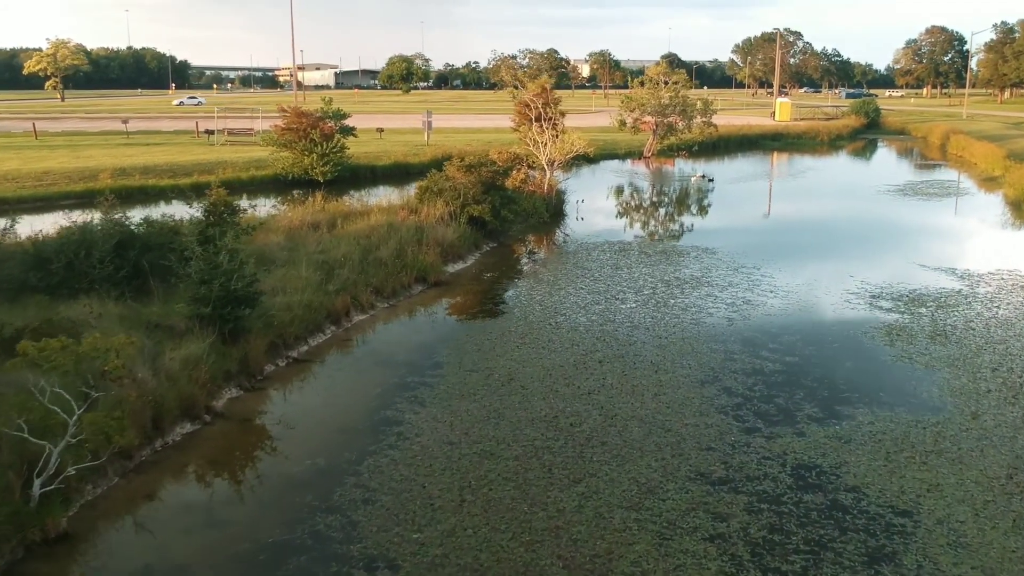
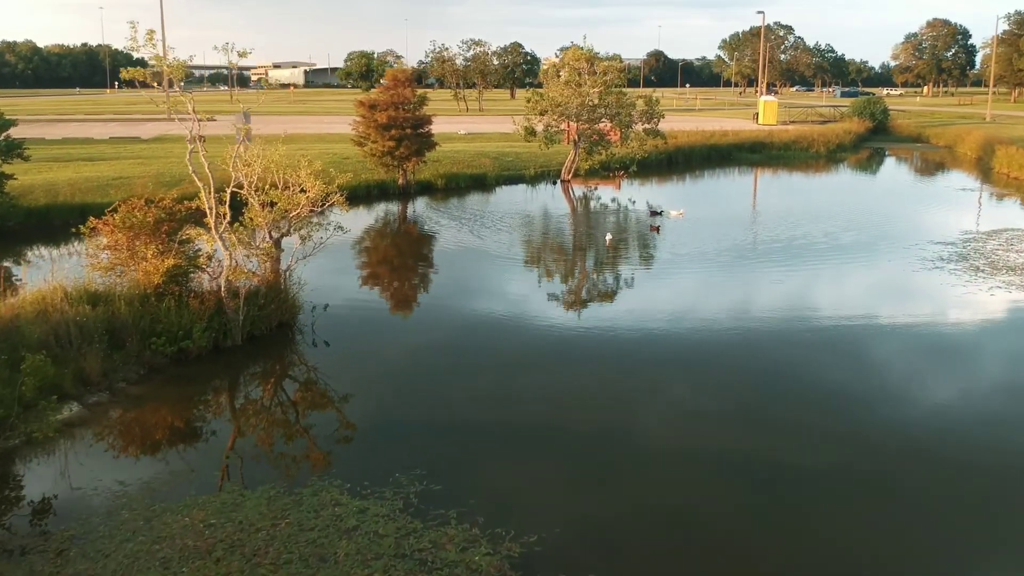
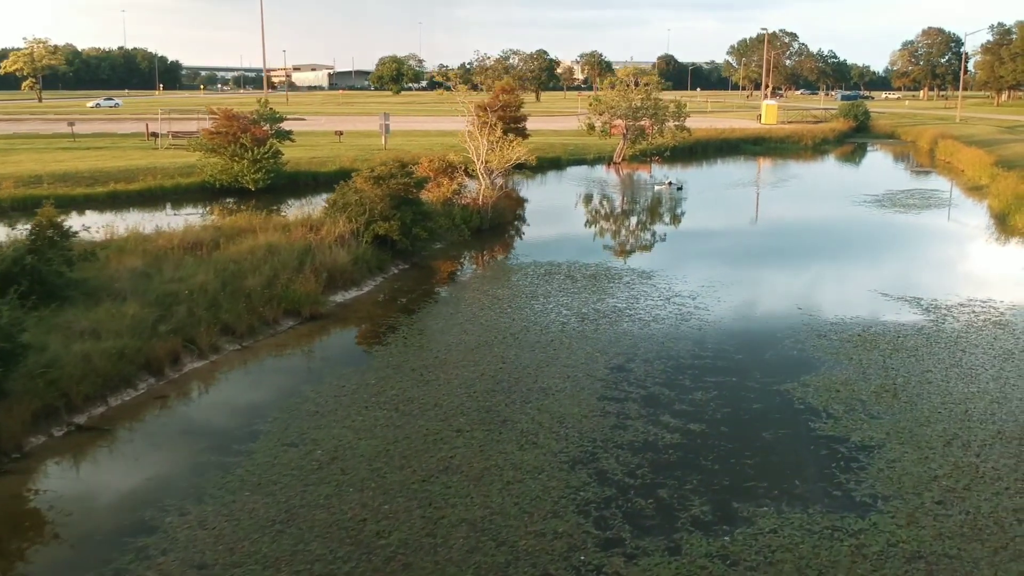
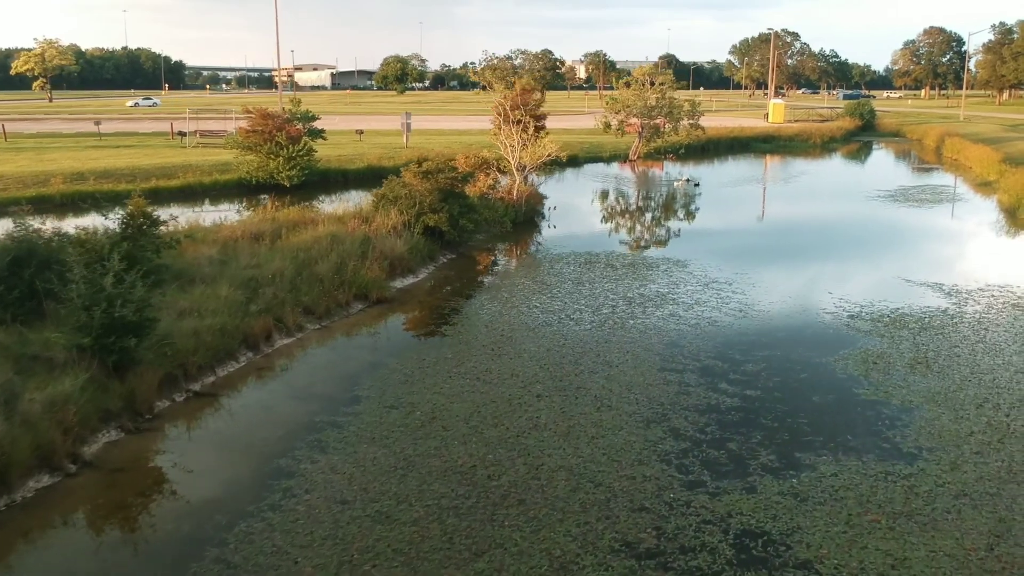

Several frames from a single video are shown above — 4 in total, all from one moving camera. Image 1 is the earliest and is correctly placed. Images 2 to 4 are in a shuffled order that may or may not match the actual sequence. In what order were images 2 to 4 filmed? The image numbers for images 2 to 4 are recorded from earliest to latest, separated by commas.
4, 3, 2
